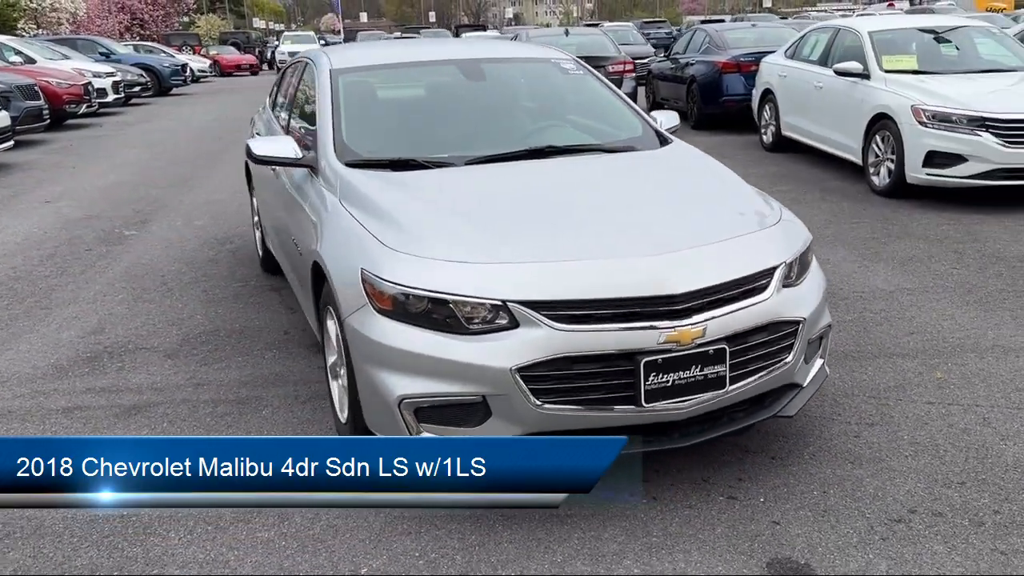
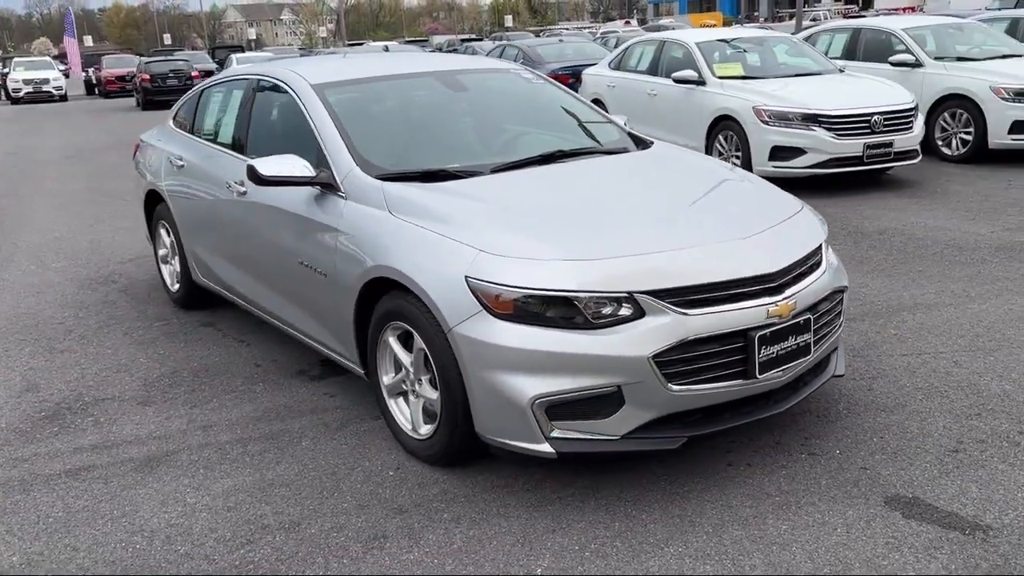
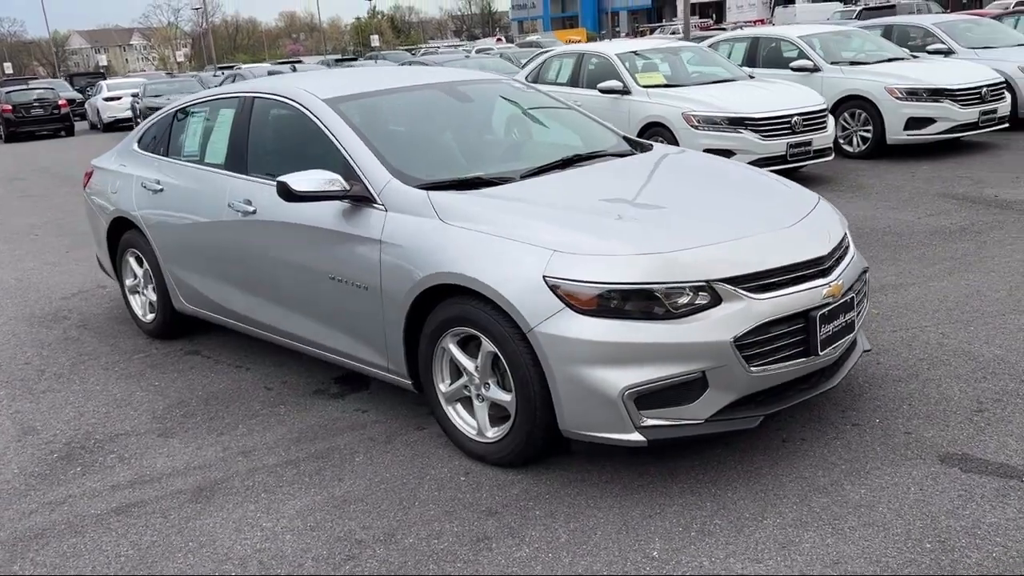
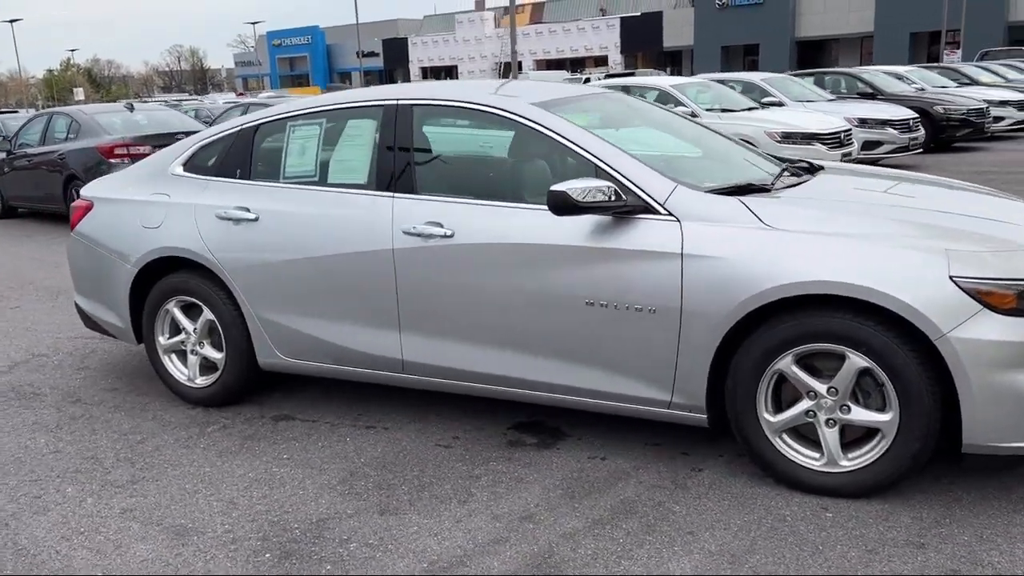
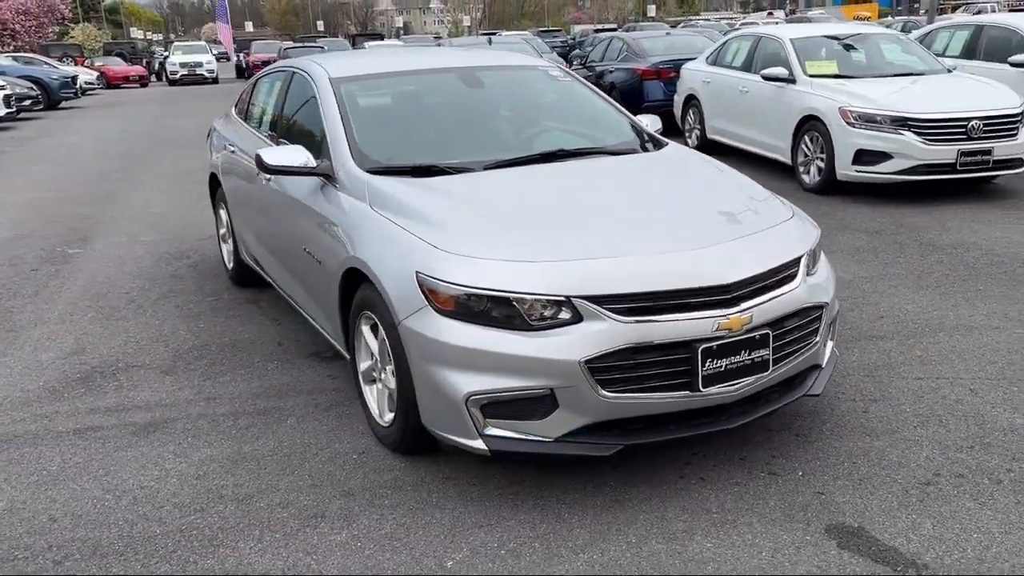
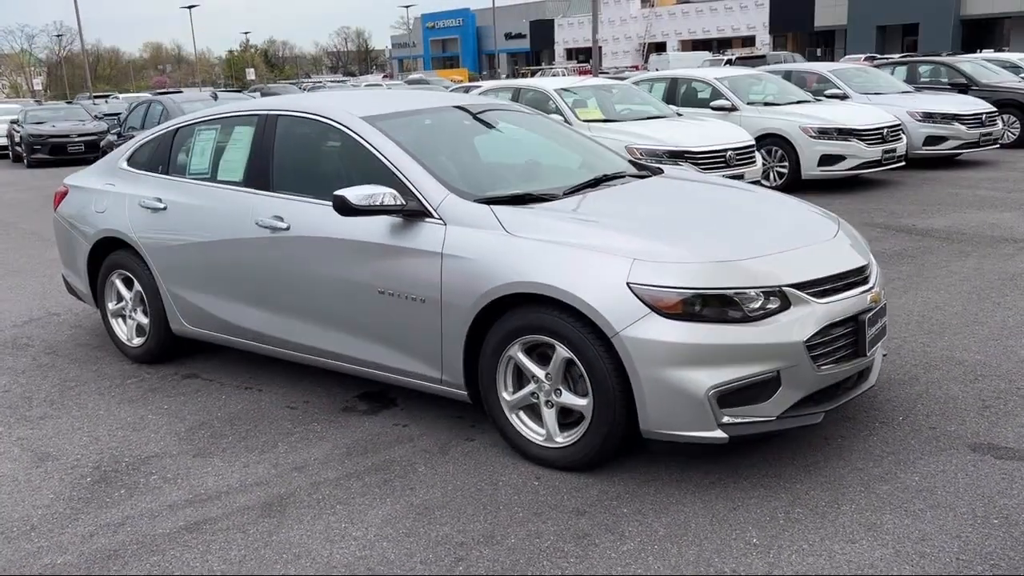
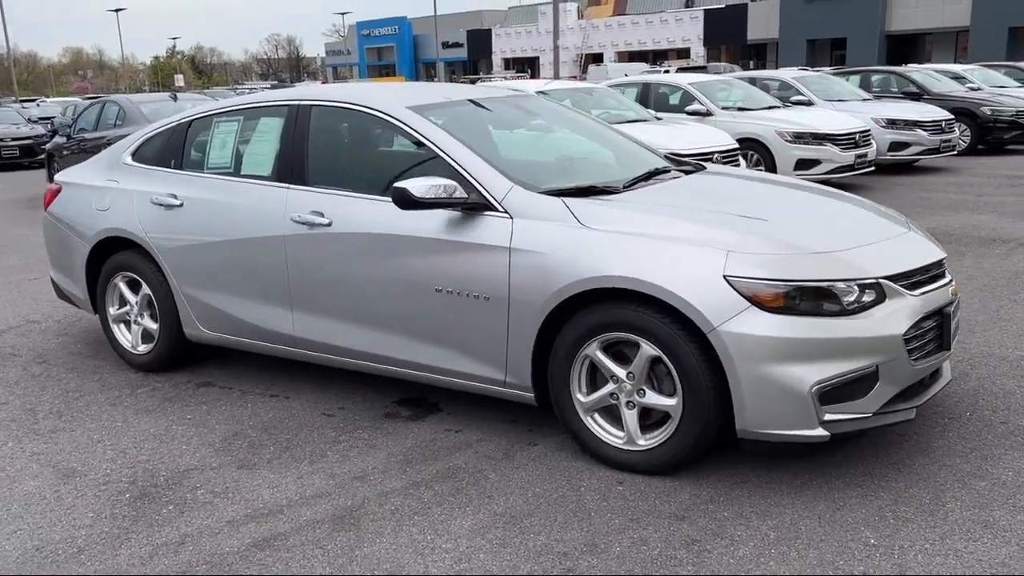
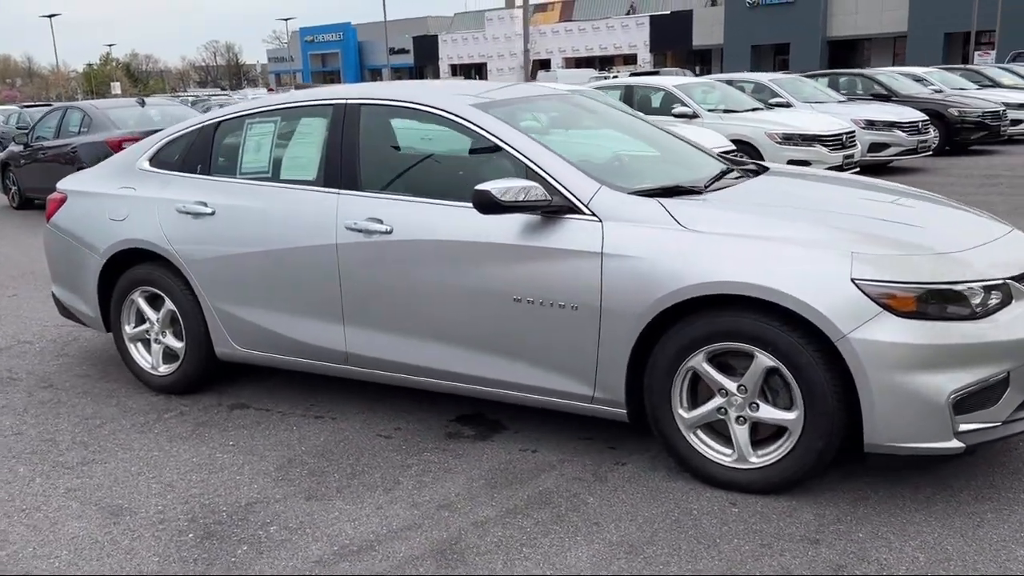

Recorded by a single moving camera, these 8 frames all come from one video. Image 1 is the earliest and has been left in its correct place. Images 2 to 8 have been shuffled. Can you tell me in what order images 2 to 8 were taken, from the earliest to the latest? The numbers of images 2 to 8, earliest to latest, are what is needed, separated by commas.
5, 2, 3, 6, 7, 8, 4
